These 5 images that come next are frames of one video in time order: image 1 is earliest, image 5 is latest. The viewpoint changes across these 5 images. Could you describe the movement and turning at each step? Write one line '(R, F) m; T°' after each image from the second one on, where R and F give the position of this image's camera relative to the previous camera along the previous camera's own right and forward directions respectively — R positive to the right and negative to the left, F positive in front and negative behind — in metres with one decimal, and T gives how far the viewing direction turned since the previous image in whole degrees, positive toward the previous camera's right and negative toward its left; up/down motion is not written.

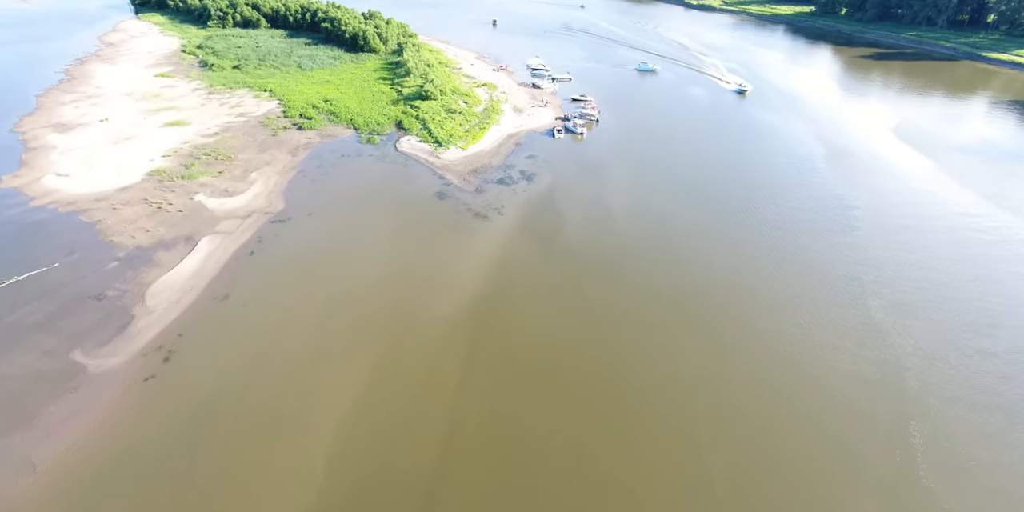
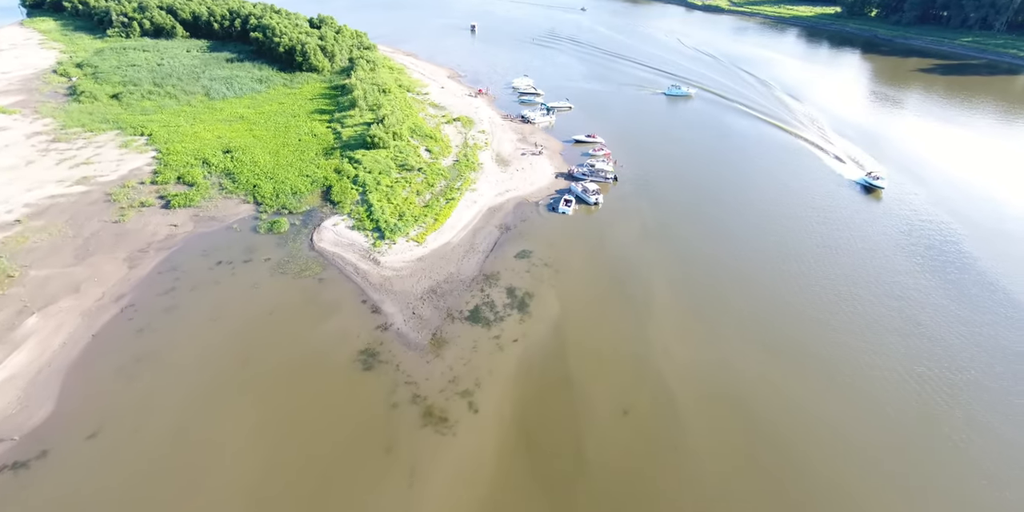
(+0.4, +22.2) m; +1°
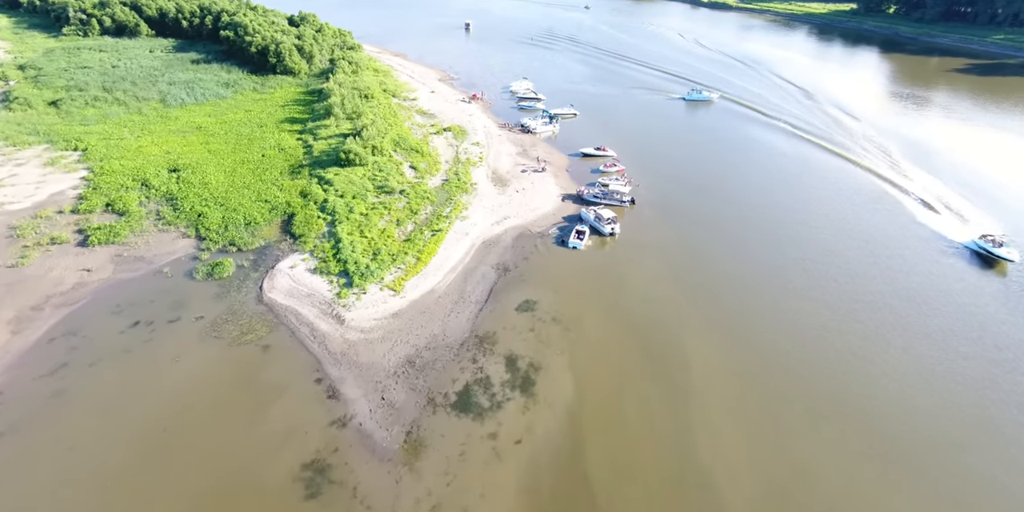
(-0.2, +7.9) m; 0°
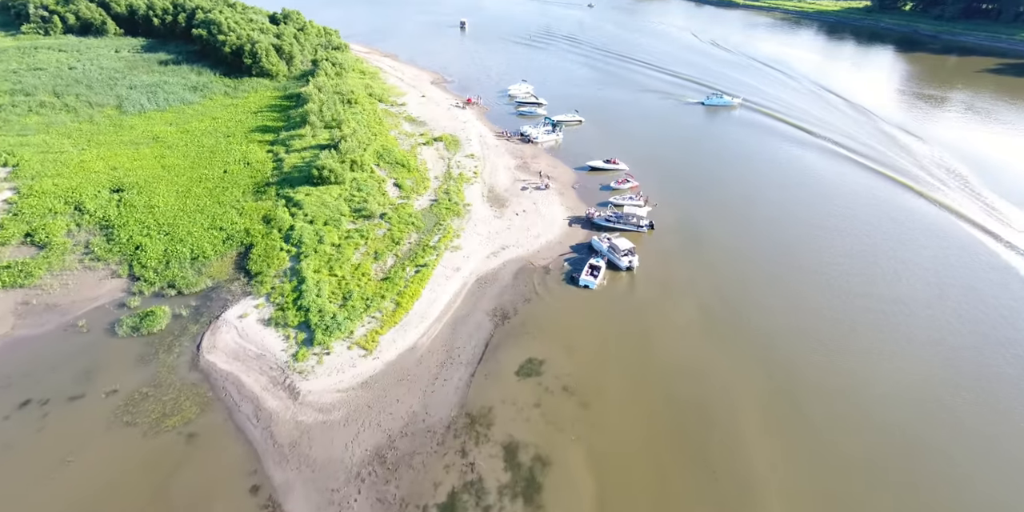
(-0.1, +6.2) m; 0°
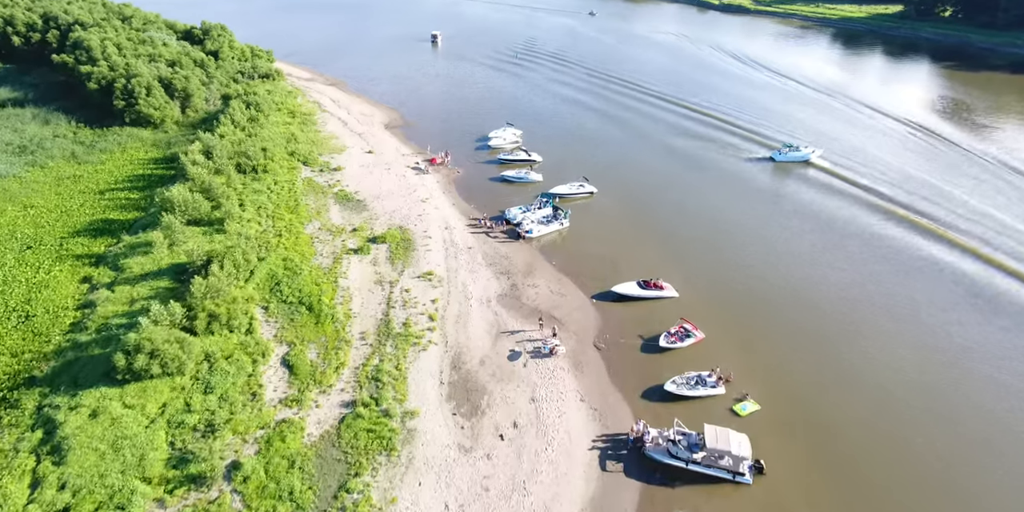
(+0.3, +18.7) m; +1°
